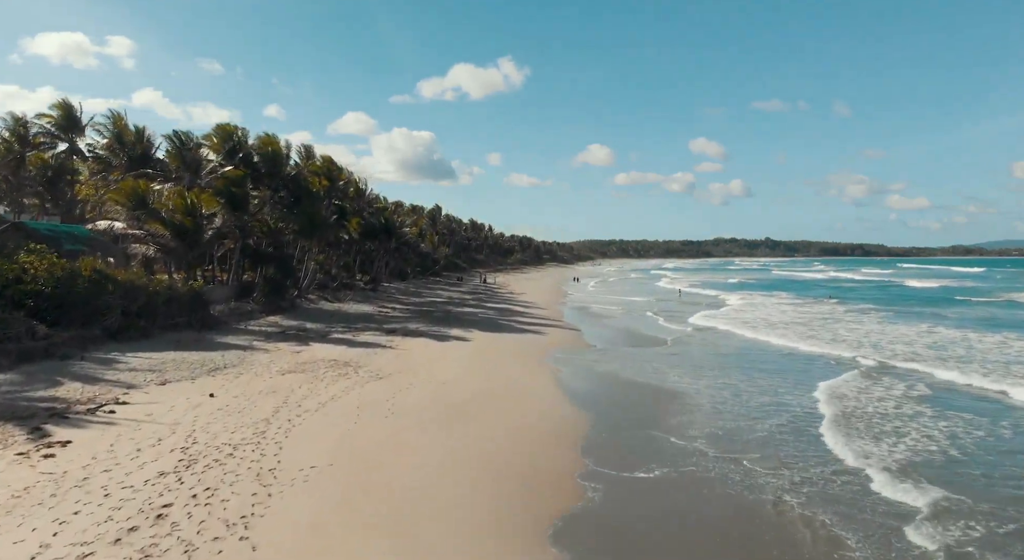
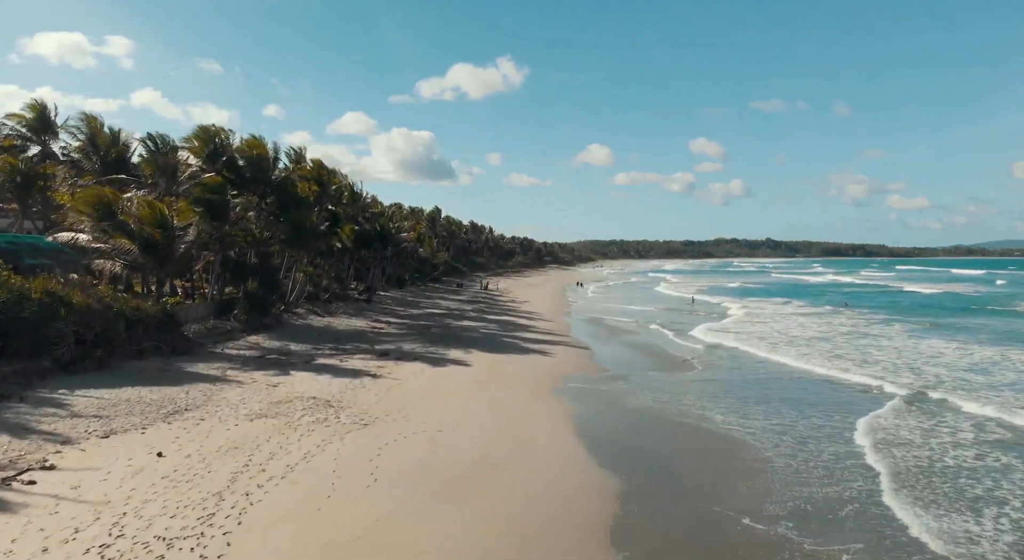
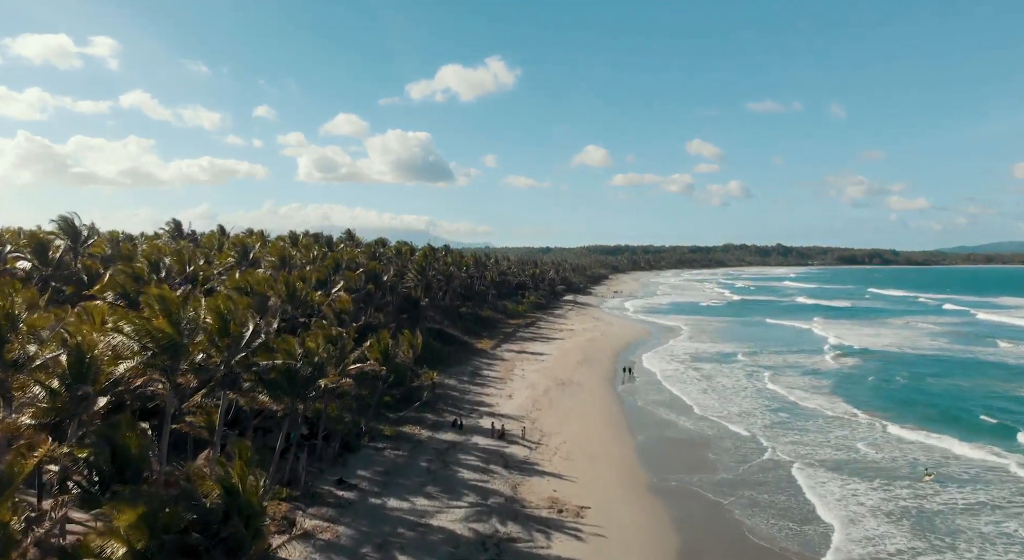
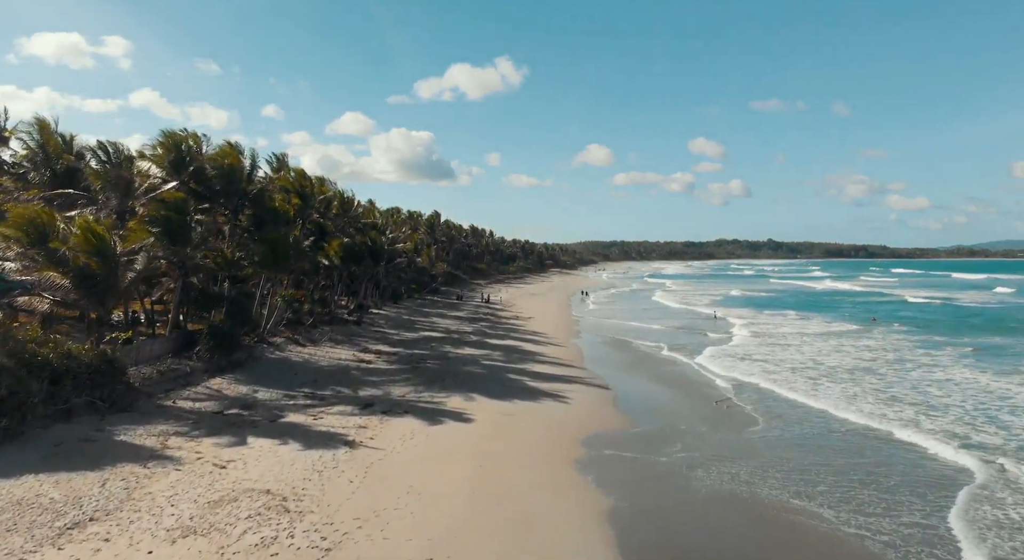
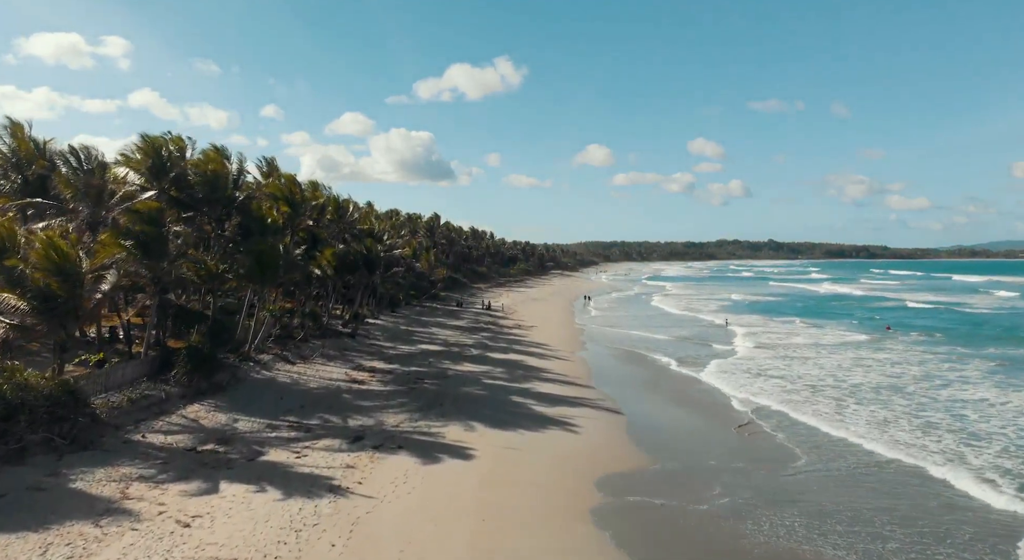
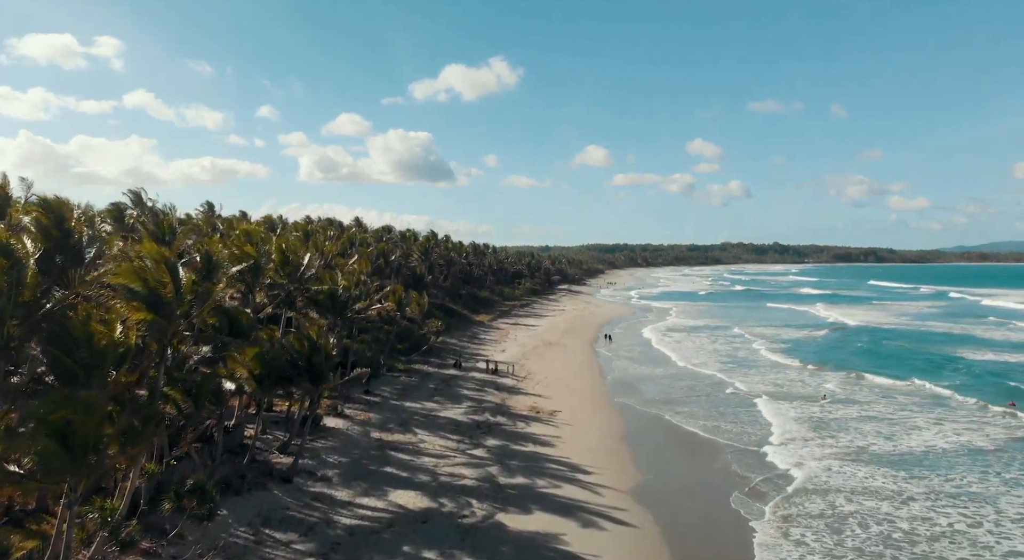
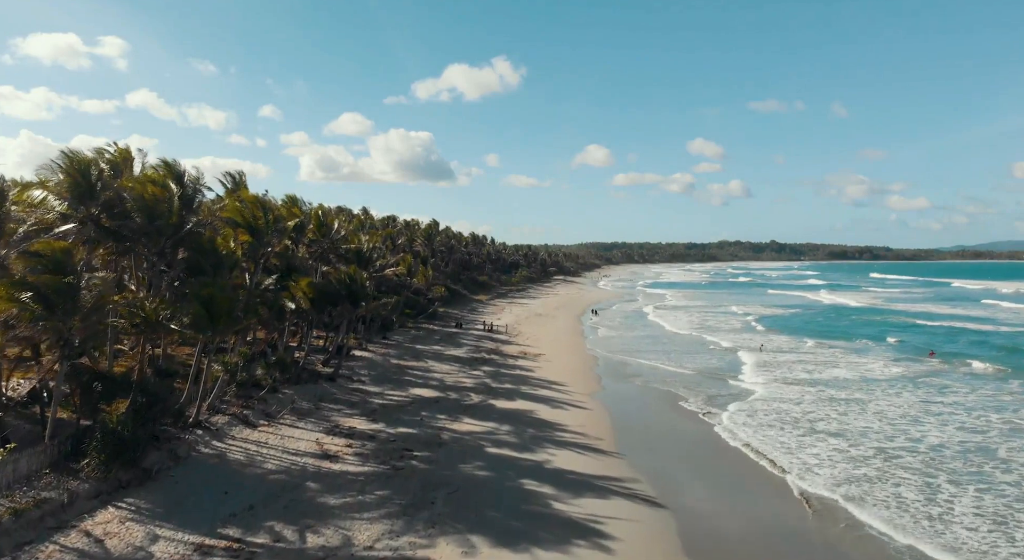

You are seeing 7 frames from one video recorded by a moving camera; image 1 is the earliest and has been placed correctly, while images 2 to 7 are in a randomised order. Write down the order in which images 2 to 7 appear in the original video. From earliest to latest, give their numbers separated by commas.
2, 4, 5, 7, 6, 3
